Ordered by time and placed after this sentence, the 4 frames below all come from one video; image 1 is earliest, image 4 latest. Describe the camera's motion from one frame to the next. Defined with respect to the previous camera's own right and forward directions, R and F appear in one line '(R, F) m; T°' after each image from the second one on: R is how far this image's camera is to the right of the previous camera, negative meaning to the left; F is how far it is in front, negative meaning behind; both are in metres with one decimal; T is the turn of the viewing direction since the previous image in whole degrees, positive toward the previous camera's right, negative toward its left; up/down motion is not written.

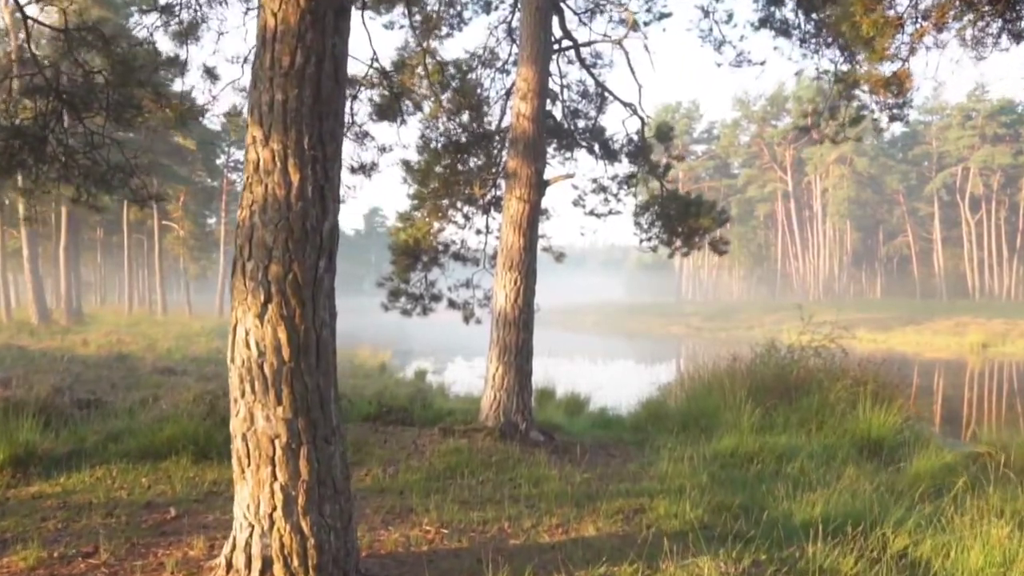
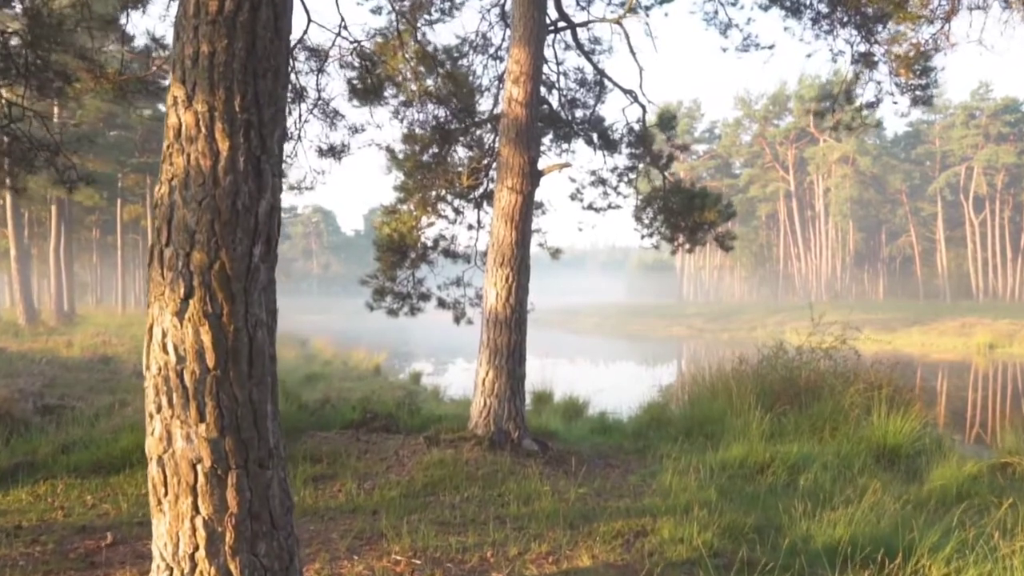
(+0.1, +0.5) m; 0°
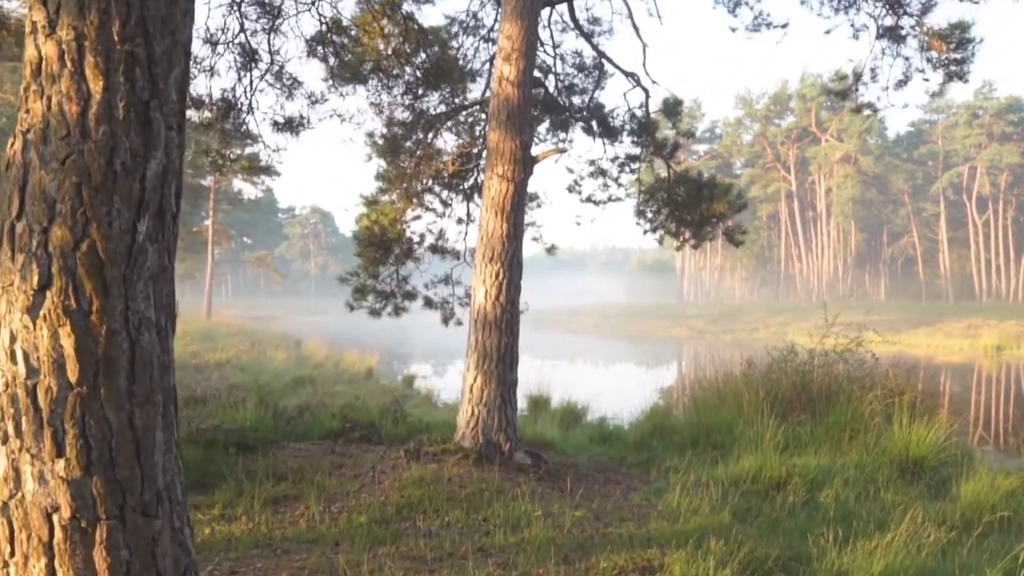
(+0.1, +0.6) m; 0°
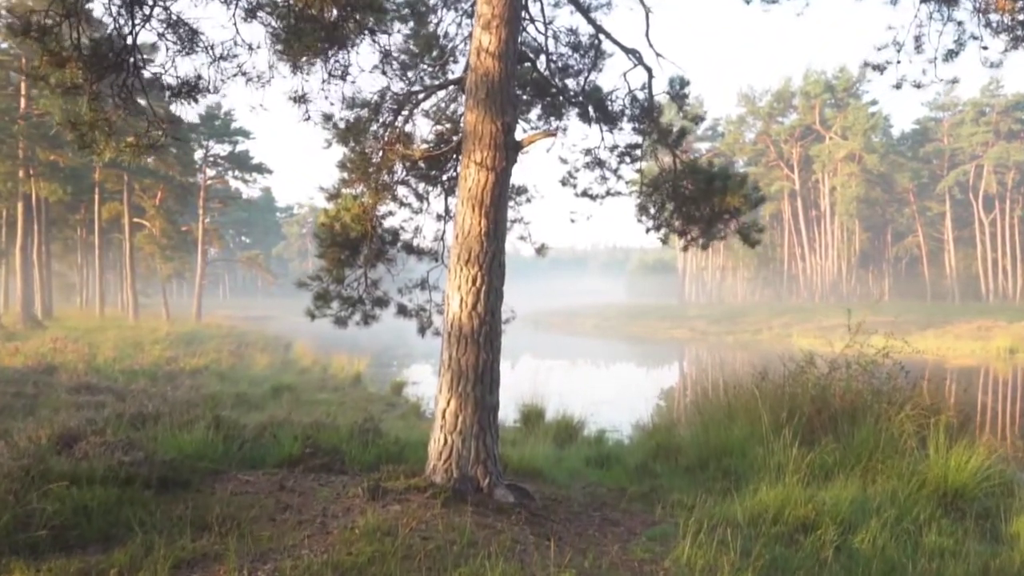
(+0.1, +1.0) m; 0°
